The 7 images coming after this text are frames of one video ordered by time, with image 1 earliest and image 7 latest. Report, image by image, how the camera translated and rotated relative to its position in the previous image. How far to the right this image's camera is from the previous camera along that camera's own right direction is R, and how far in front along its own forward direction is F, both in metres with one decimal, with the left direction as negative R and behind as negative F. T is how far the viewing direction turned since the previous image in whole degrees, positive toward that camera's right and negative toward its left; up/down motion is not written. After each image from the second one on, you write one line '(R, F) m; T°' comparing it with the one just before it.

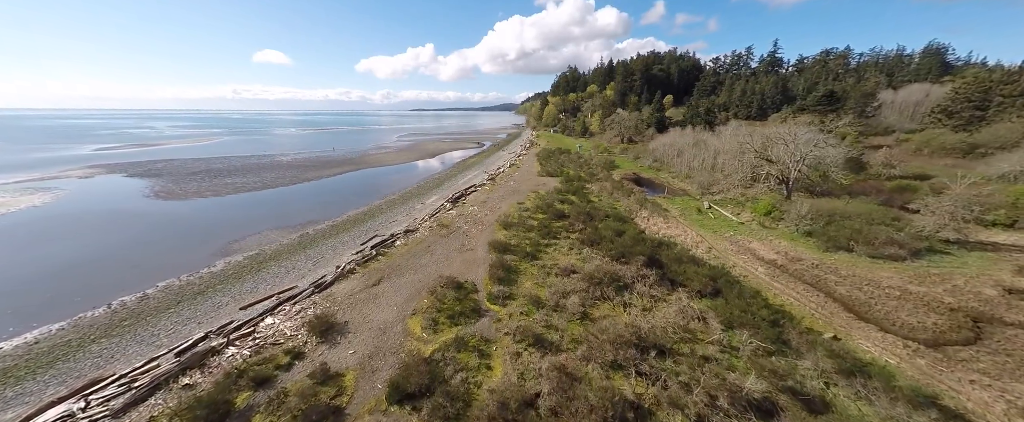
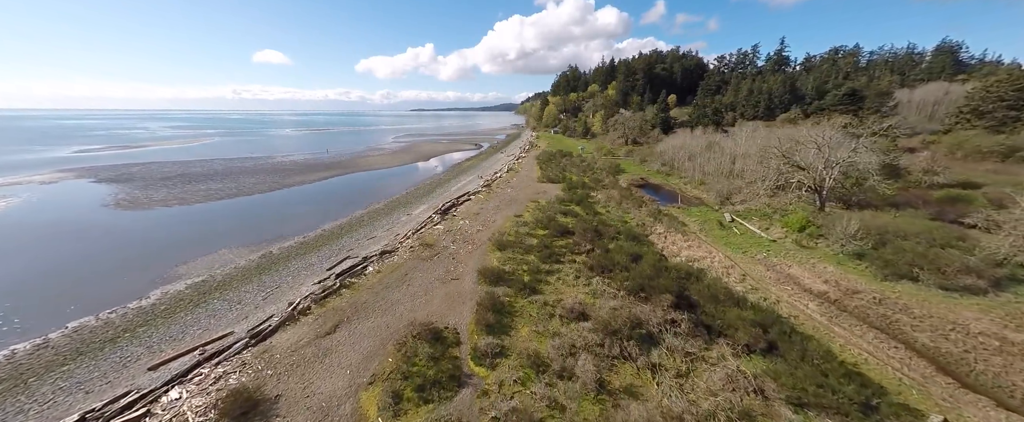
(+0.2, +2.8) m; 0°
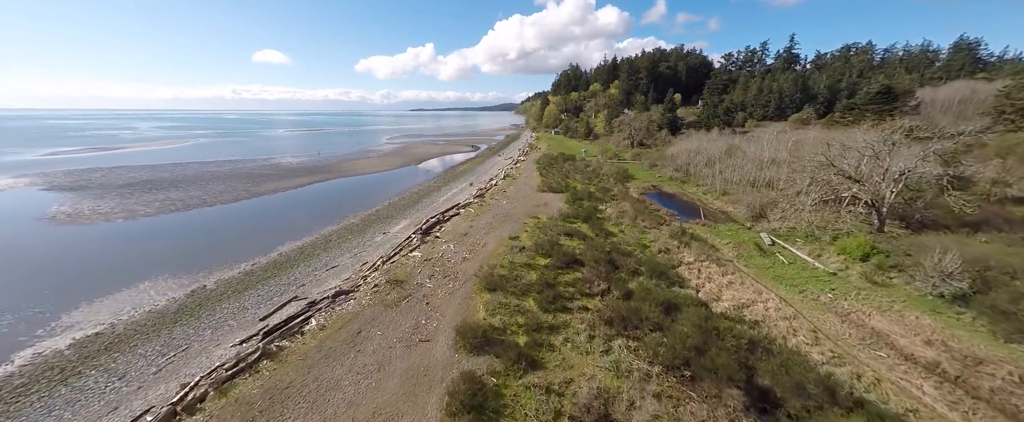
(+0.3, +3.5) m; 0°
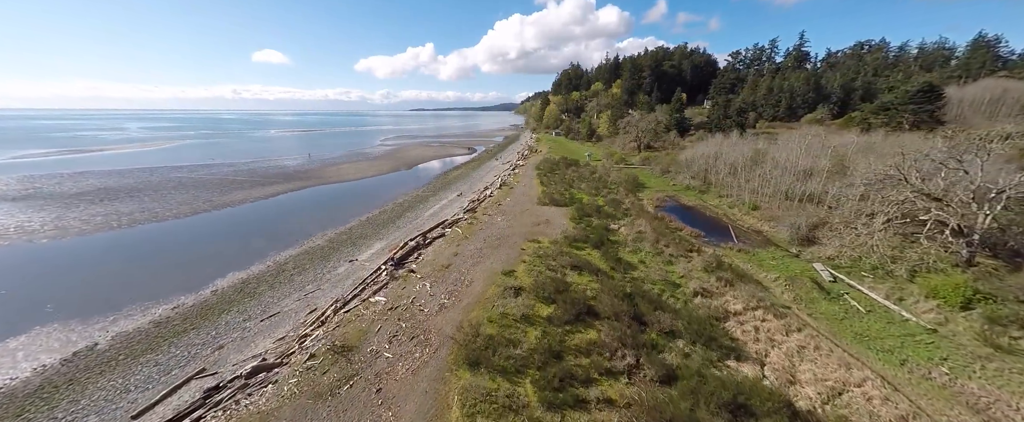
(+0.3, +3.5) m; 0°
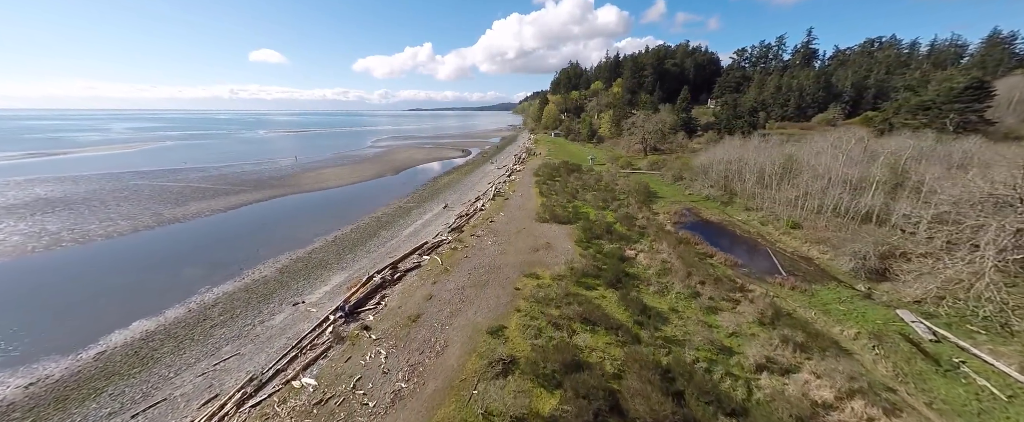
(+0.3, +3.5) m; 0°
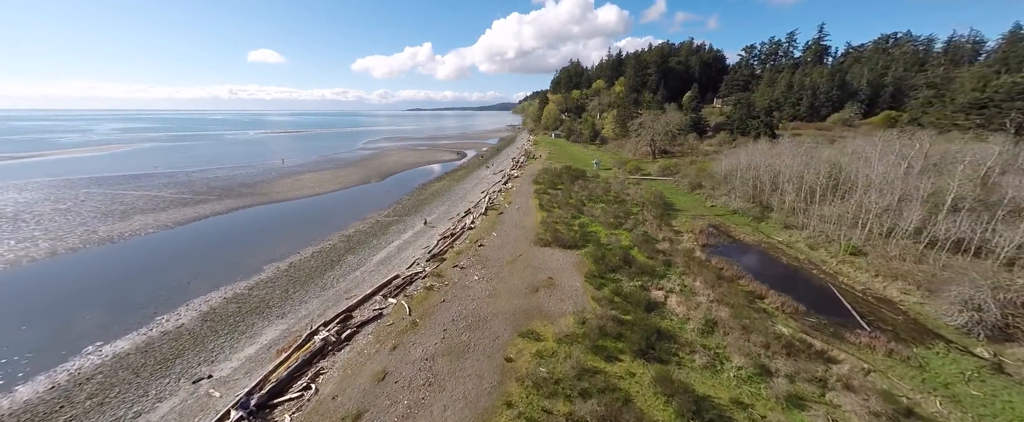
(+0.3, +3.5) m; 0°
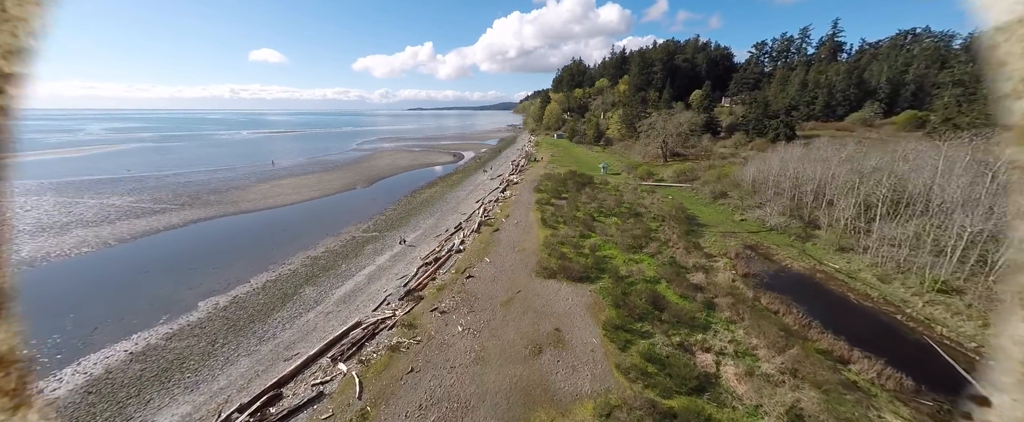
(+0.2, +3.1) m; 0°
